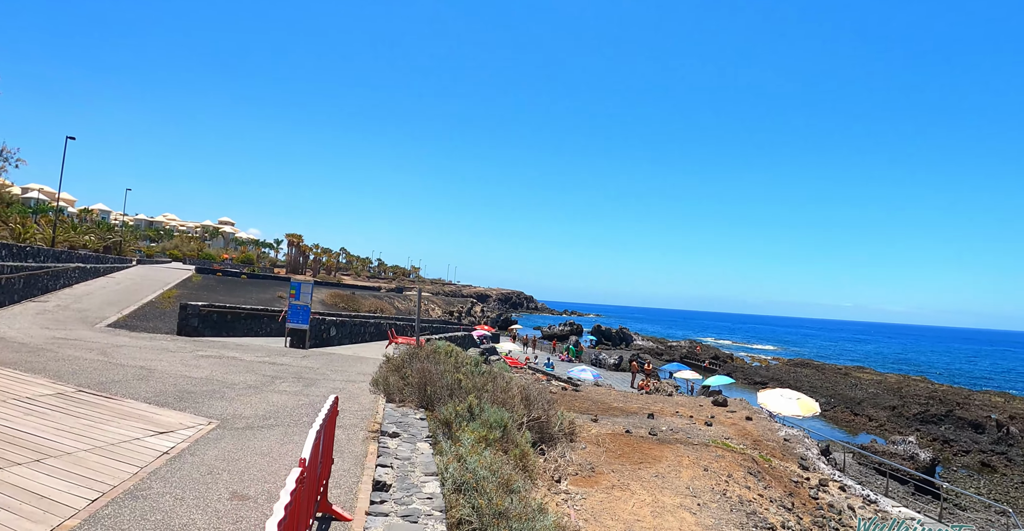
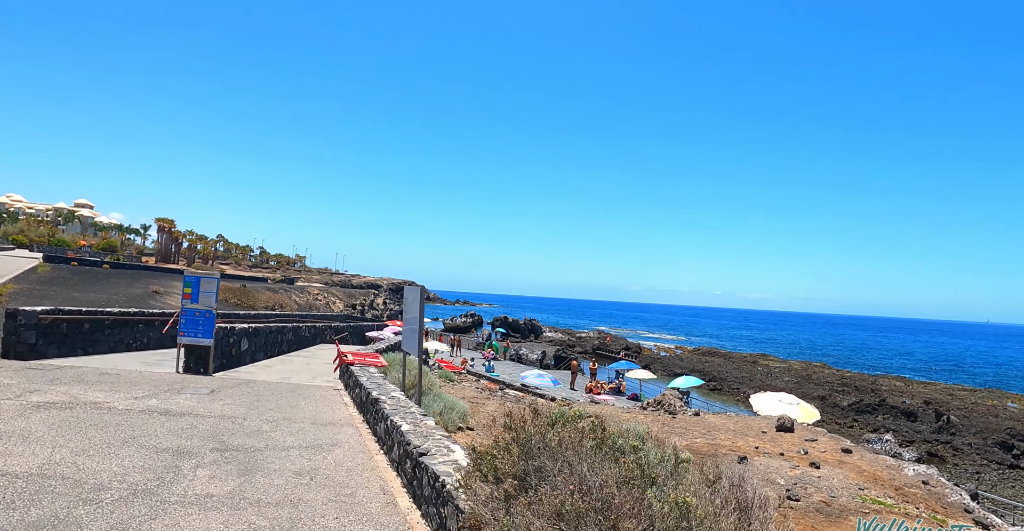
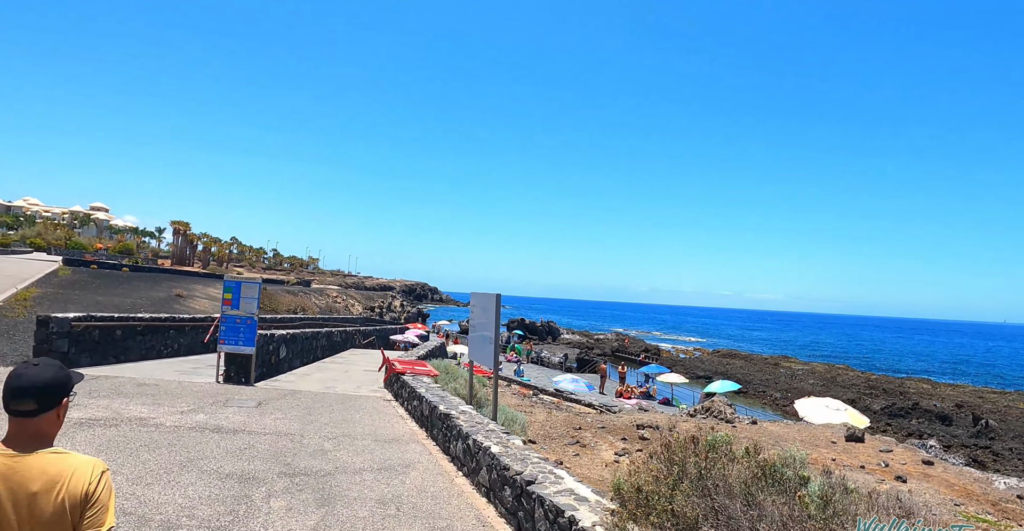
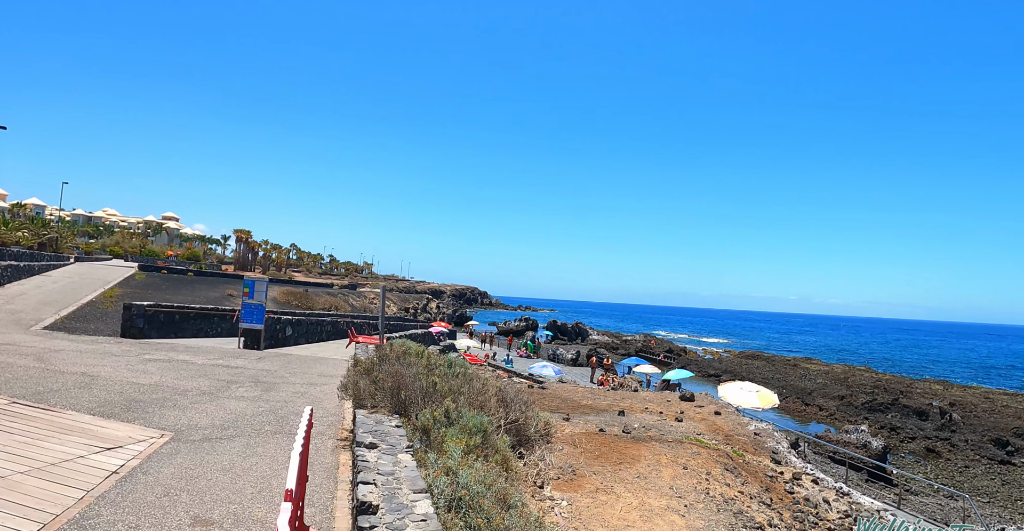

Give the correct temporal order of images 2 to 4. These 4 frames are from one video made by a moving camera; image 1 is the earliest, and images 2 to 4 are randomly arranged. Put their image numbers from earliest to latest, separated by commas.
4, 2, 3
